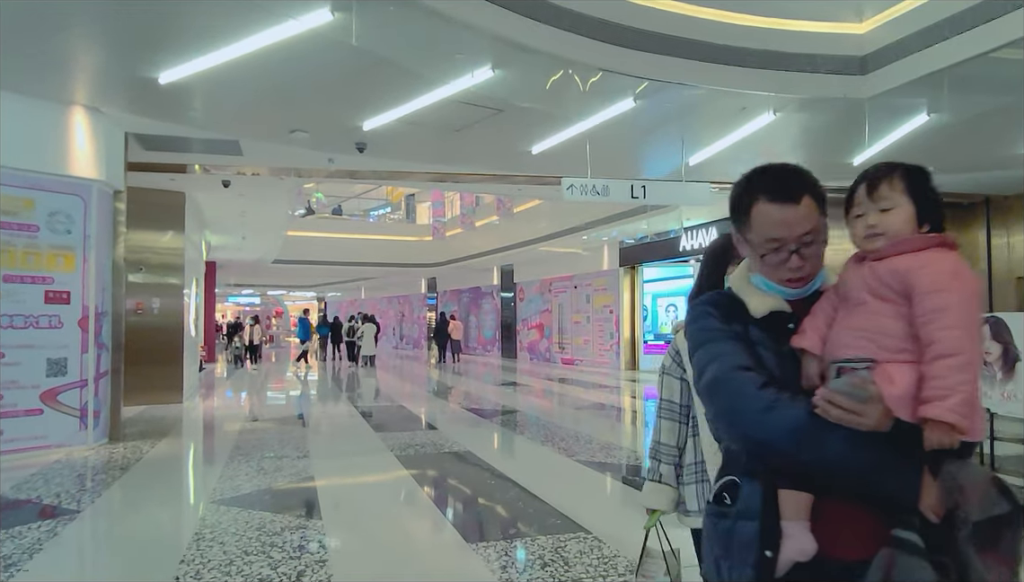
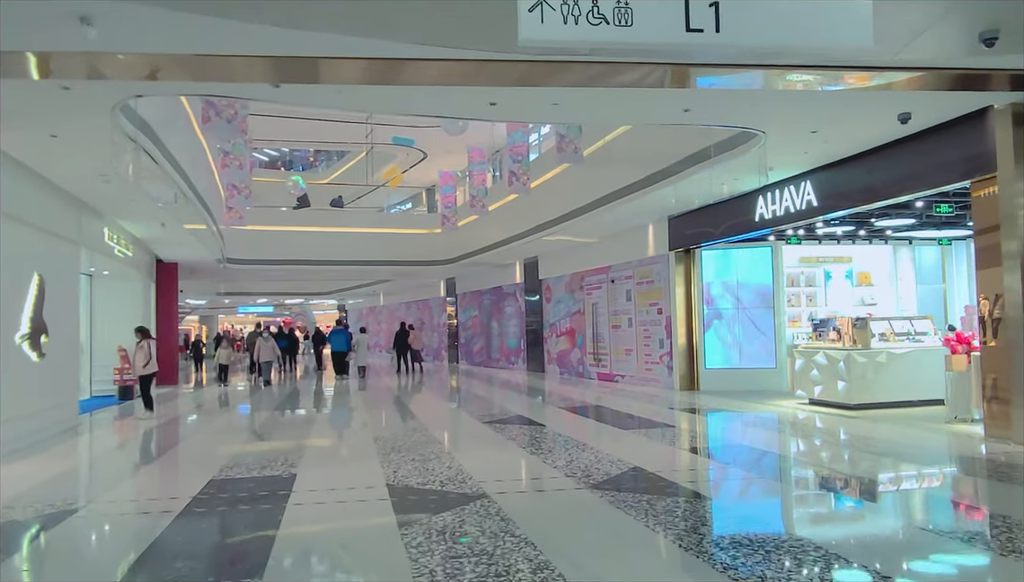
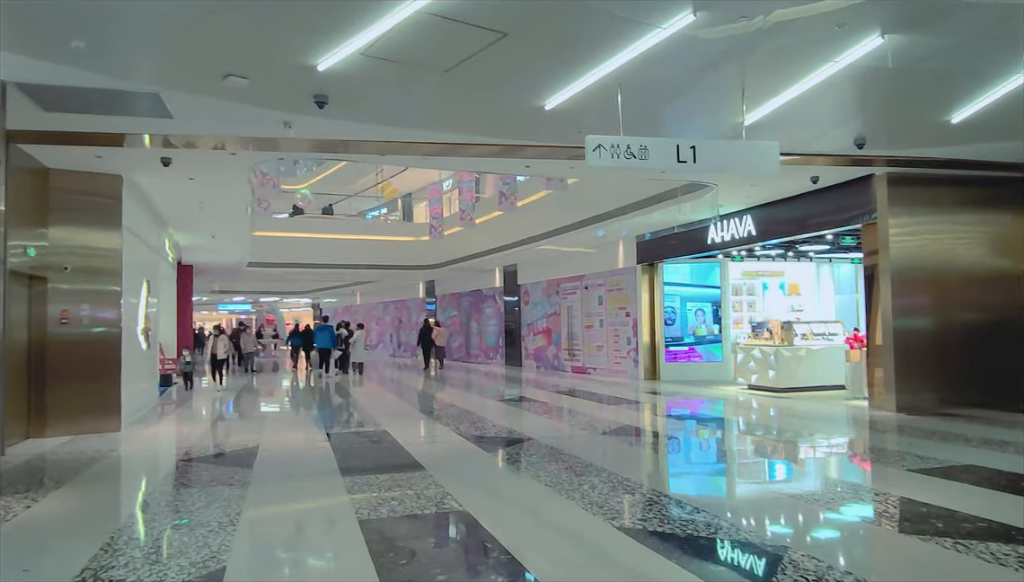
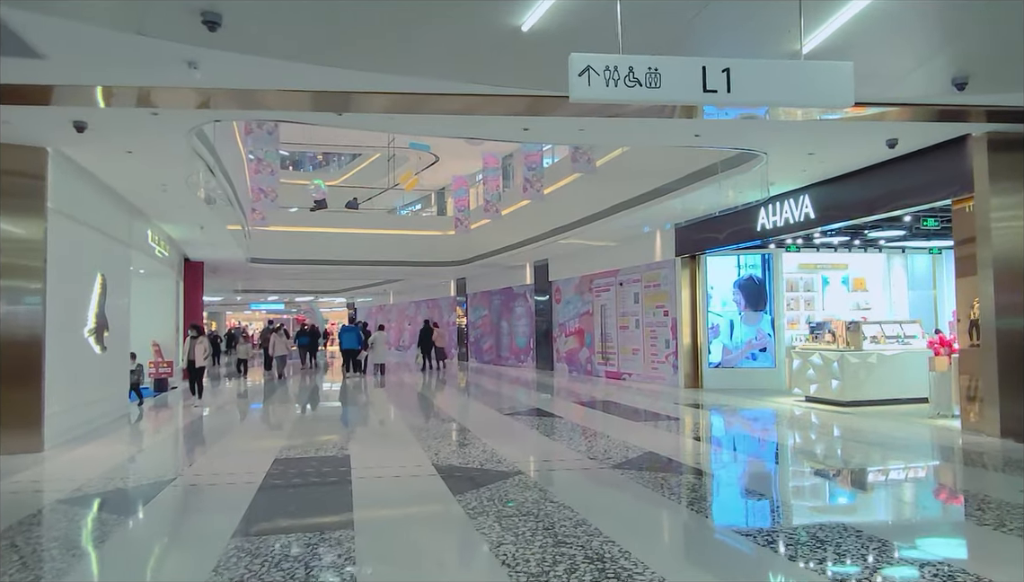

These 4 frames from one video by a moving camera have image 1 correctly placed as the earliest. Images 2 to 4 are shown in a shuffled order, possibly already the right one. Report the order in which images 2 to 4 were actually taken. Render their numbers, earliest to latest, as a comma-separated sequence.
3, 4, 2
